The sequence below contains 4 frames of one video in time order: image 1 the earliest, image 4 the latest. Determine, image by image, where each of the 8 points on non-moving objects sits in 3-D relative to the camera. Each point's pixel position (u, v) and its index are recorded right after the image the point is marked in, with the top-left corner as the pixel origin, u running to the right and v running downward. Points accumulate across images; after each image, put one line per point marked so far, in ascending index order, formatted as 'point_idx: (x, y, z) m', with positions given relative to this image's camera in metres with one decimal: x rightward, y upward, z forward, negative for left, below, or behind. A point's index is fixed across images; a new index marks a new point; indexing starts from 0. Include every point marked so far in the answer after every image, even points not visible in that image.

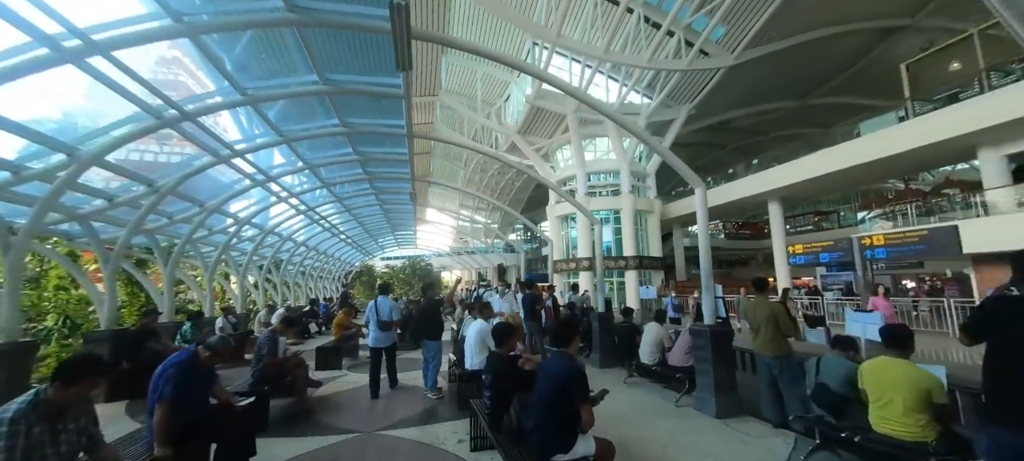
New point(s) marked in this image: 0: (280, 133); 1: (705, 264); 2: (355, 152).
0: (-7.8, +3.3, +12.8) m
1: (+3.1, -0.5, +6.3) m
2: (-6.8, +3.5, +16.4) m
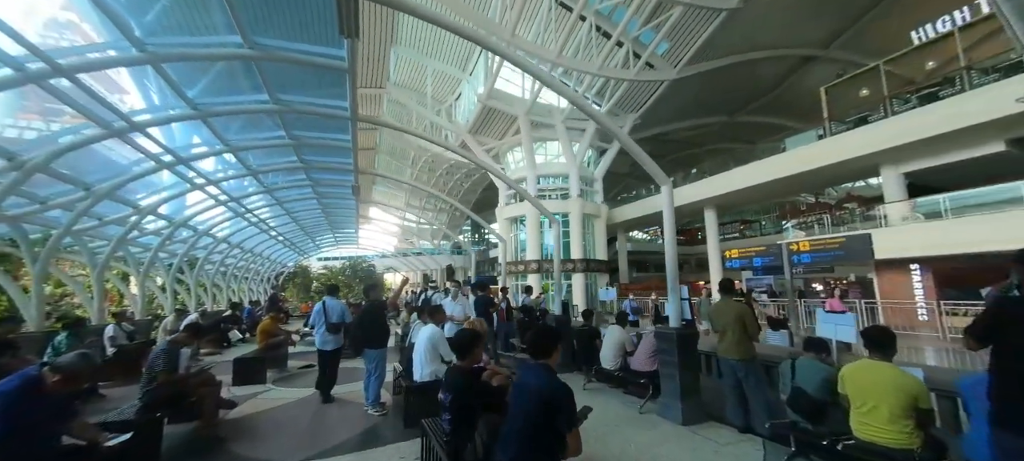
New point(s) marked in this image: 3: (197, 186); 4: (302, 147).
0: (-9.1, +3.5, +11.1) m
1: (+2.5, -0.5, +6.1) m
2: (-8.6, +3.7, +14.8) m
3: (-13.2, +1.6, +16.2) m
4: (-8.6, +3.4, +15.7) m
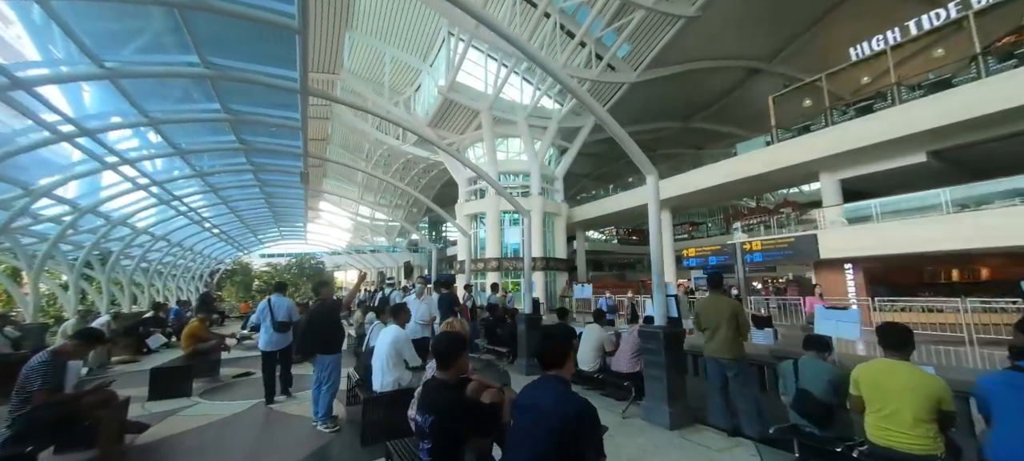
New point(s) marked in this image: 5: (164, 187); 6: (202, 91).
0: (-9.9, +3.8, +9.4) m
1: (+2.1, -0.4, +5.7) m
2: (-9.8, +4.0, +13.1) m
3: (-14.5, +2.0, +14.0) m
4: (-9.9, +3.7, +14.1) m
5: (-16.7, +1.7, +18.7) m
6: (-9.5, +4.1, +11.8) m
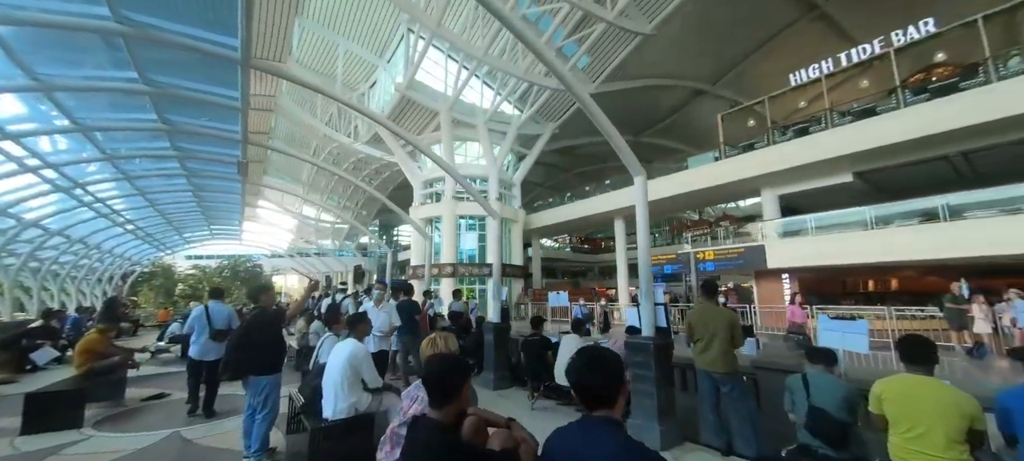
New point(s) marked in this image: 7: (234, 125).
0: (-10.5, +4.0, +7.7) m
1: (+1.8, -0.5, +5.4) m
2: (-10.8, +4.2, +11.4) m
3: (-15.6, +2.3, +11.6) m
4: (-11.0, +3.9, +12.3) m
5: (-18.4, +1.9, +16.0) m
6: (-10.4, +4.3, +10.1) m
7: (-10.0, +3.6, +13.8) m
